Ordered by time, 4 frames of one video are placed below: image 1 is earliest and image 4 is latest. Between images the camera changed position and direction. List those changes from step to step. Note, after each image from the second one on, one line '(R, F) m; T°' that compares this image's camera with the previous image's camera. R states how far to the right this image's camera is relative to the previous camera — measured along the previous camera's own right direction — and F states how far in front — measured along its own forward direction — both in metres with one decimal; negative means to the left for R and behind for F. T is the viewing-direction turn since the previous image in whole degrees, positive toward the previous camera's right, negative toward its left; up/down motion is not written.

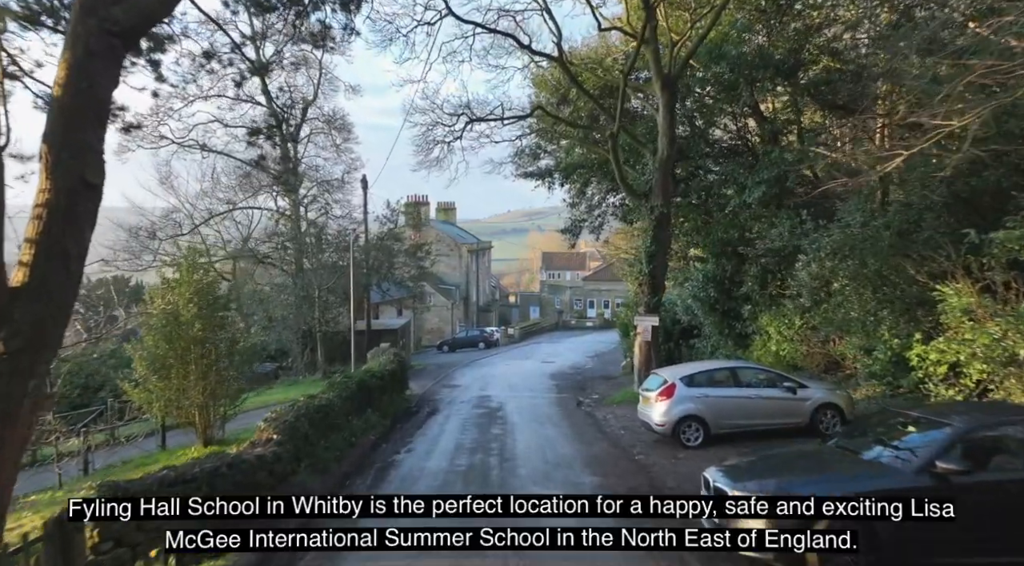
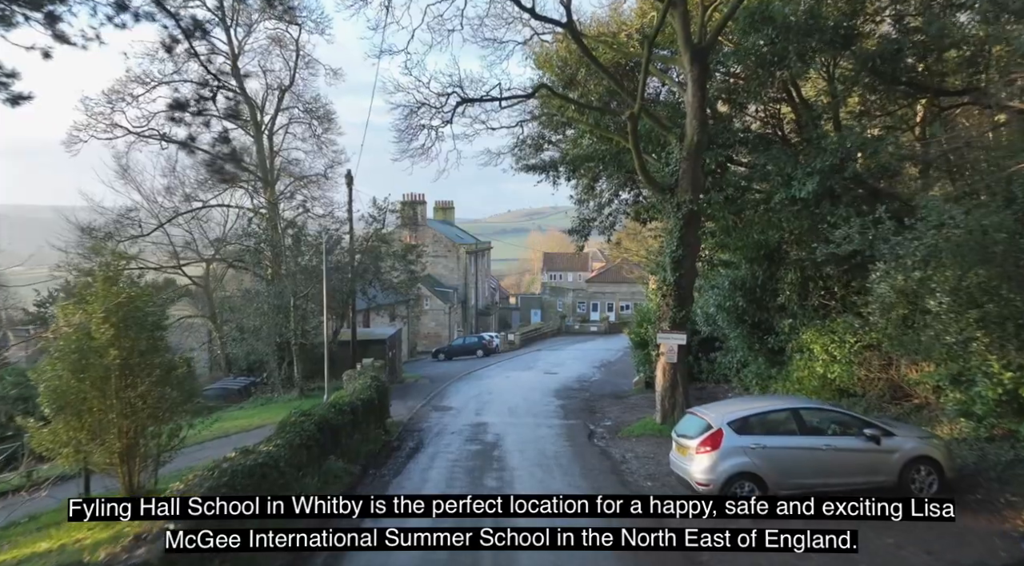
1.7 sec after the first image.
(0.0, +2.8) m; 0°
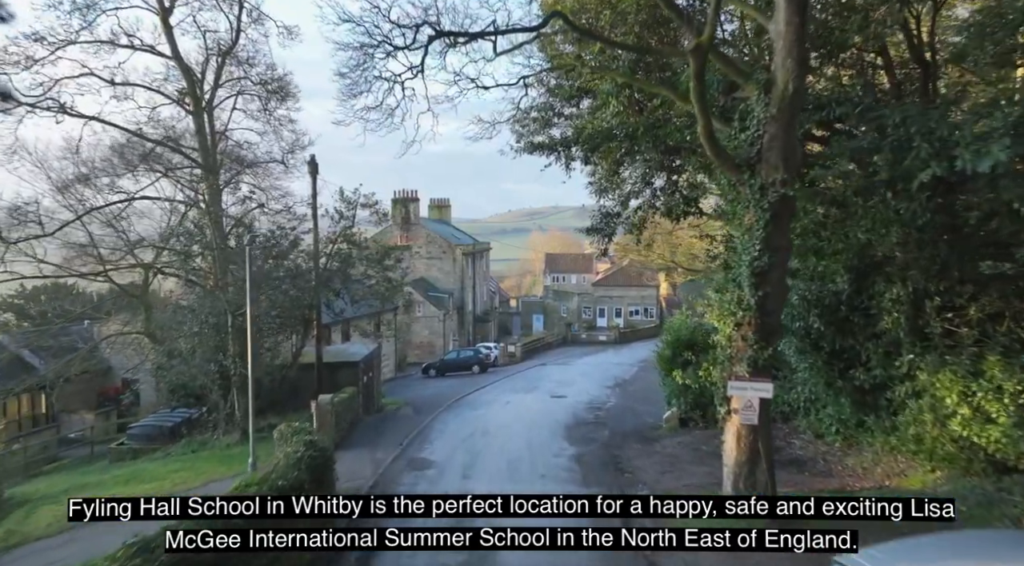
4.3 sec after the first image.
(0.0, +4.9) m; 0°
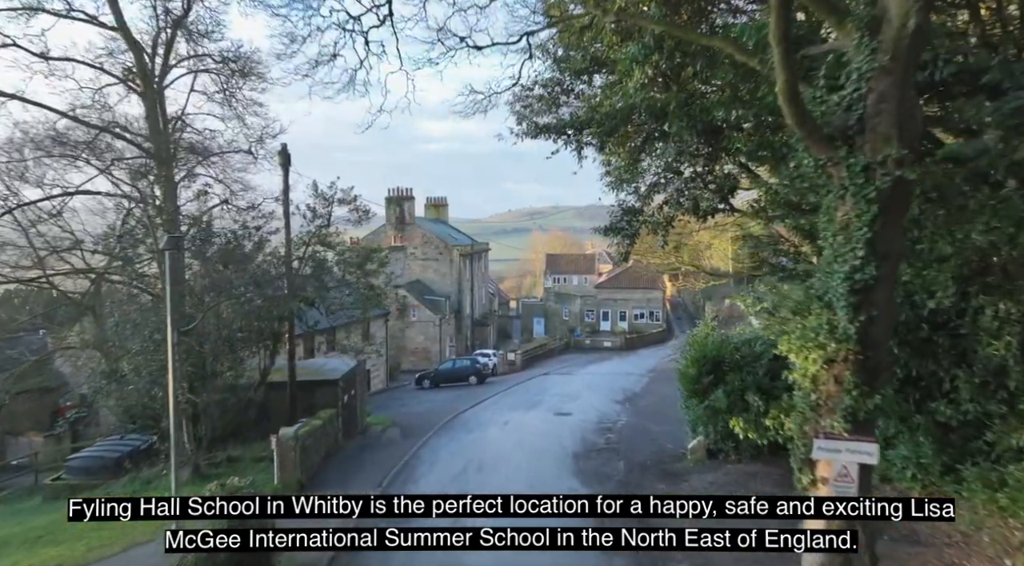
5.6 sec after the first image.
(0.0, +2.8) m; 0°
